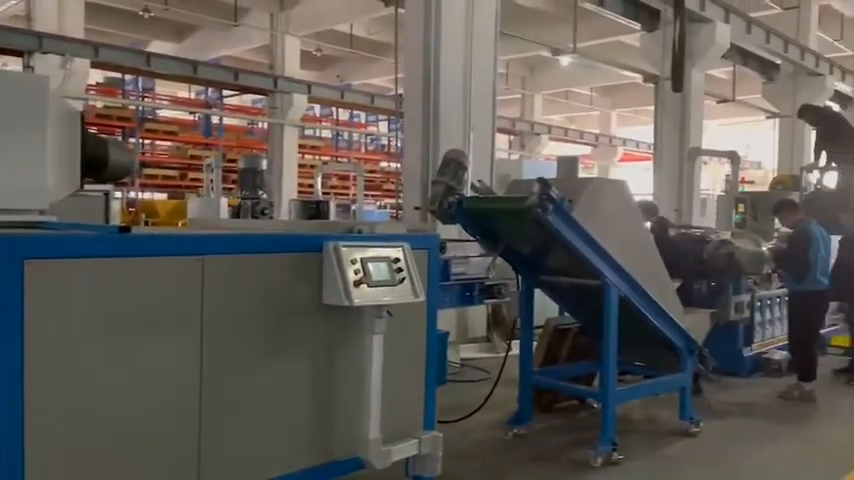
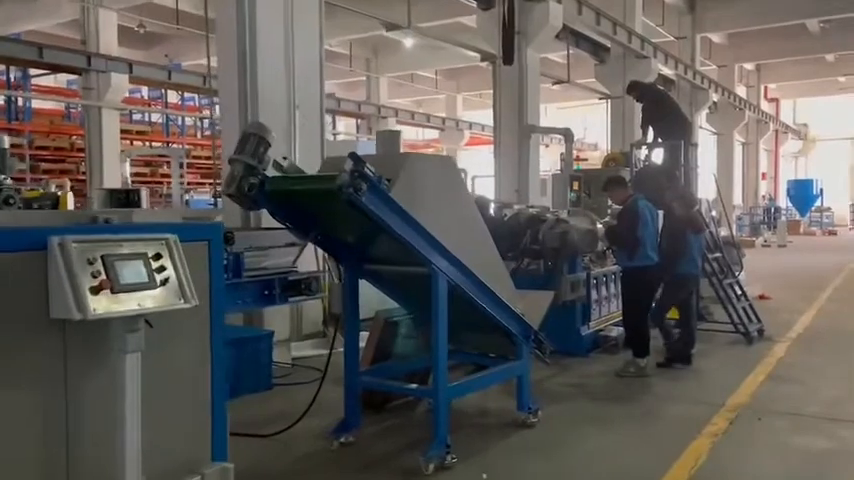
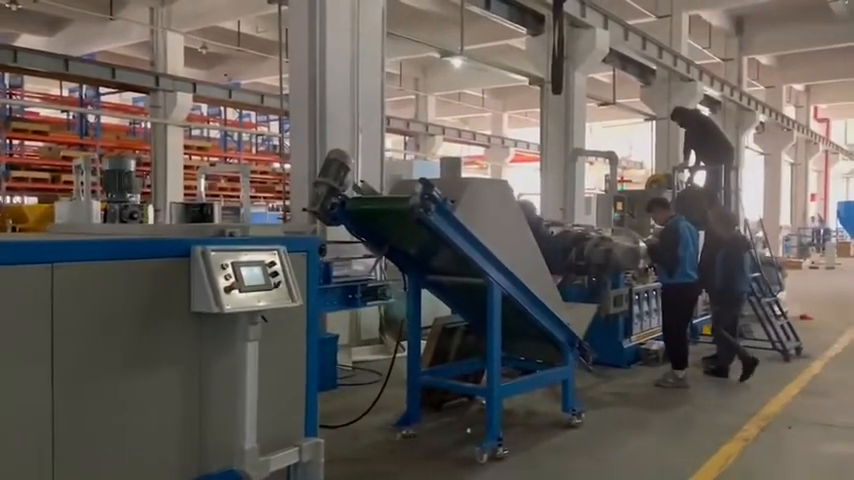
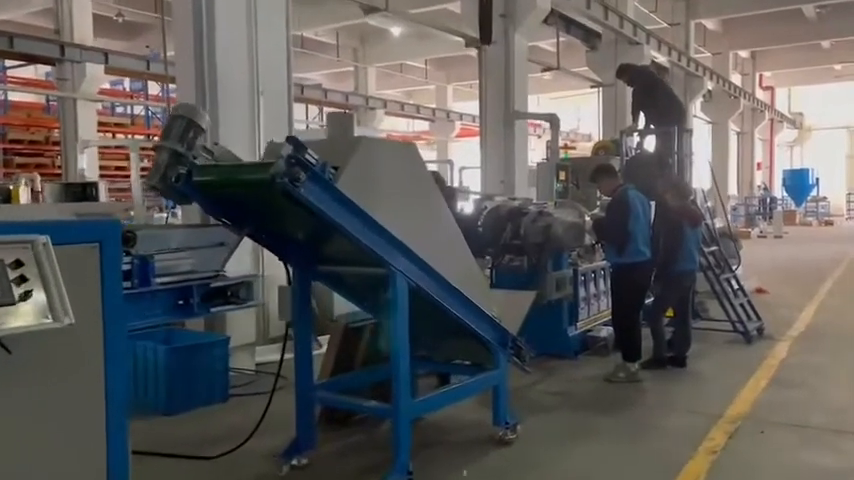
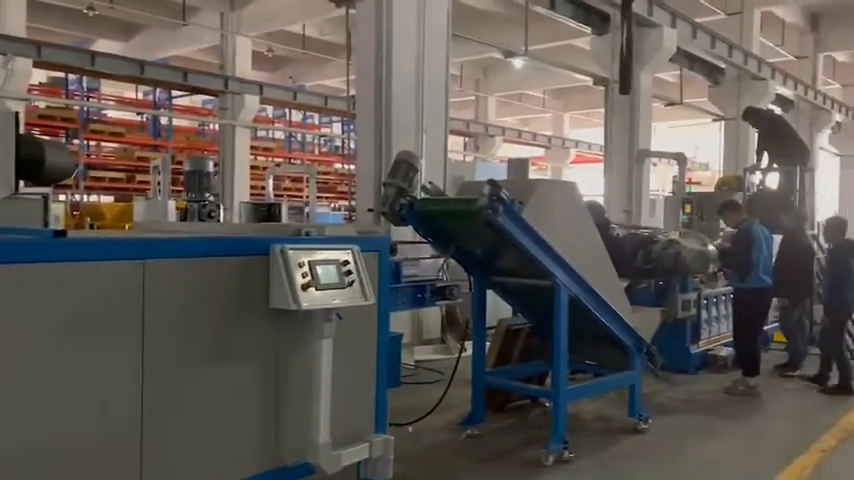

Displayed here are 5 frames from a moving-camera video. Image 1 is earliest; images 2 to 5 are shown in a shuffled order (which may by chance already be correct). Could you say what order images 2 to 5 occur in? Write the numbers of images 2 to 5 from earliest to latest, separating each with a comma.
5, 3, 2, 4
